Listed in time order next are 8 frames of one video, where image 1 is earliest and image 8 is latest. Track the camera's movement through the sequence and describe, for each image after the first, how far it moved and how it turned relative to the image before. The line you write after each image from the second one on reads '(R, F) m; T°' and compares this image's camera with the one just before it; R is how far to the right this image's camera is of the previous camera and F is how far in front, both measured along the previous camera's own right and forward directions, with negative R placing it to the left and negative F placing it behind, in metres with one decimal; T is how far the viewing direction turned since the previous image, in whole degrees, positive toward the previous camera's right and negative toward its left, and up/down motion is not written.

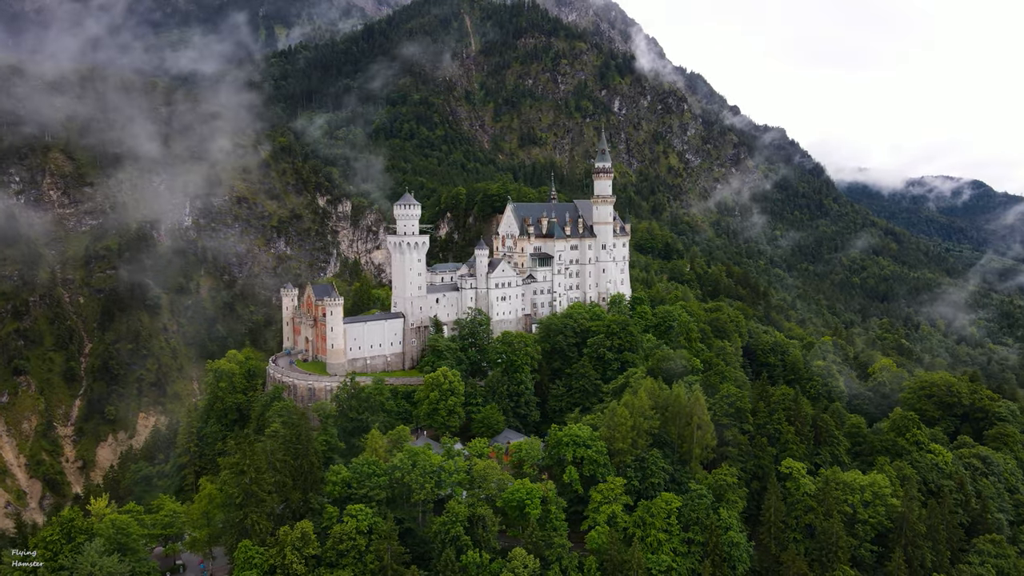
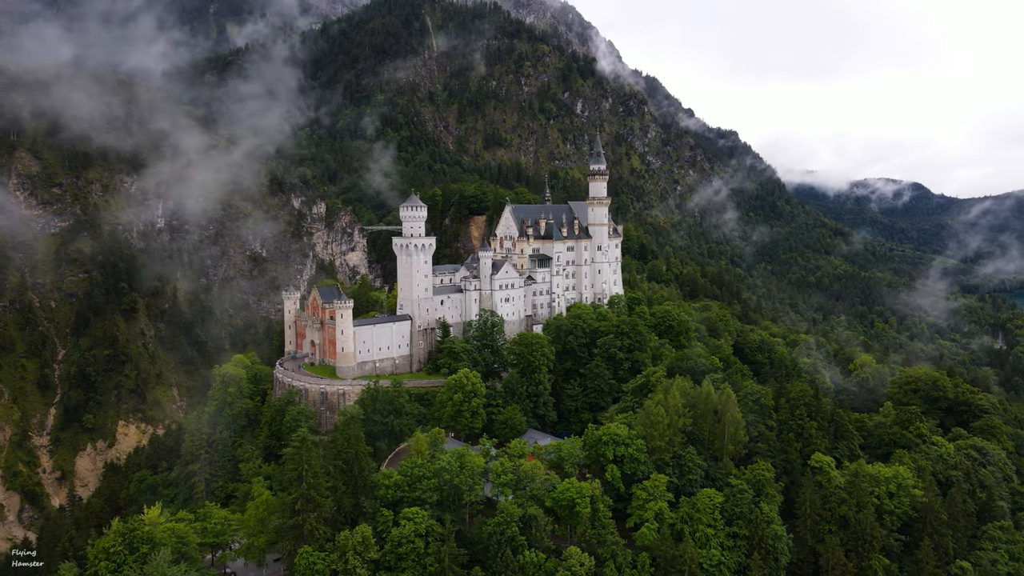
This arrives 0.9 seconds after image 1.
(-4.1, -0.1) m; +3°
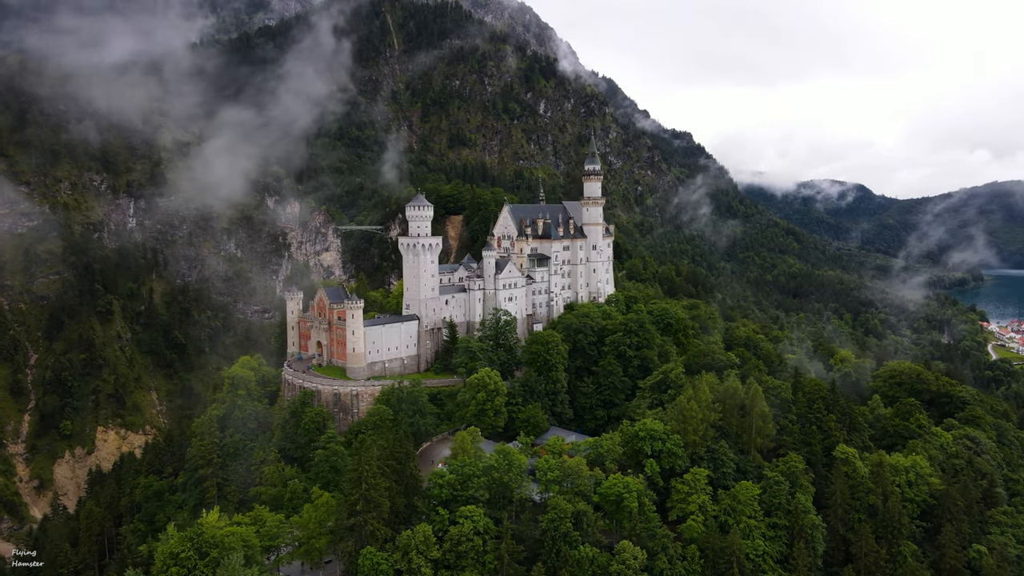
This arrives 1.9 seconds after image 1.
(-4.2, -0.1) m; +3°
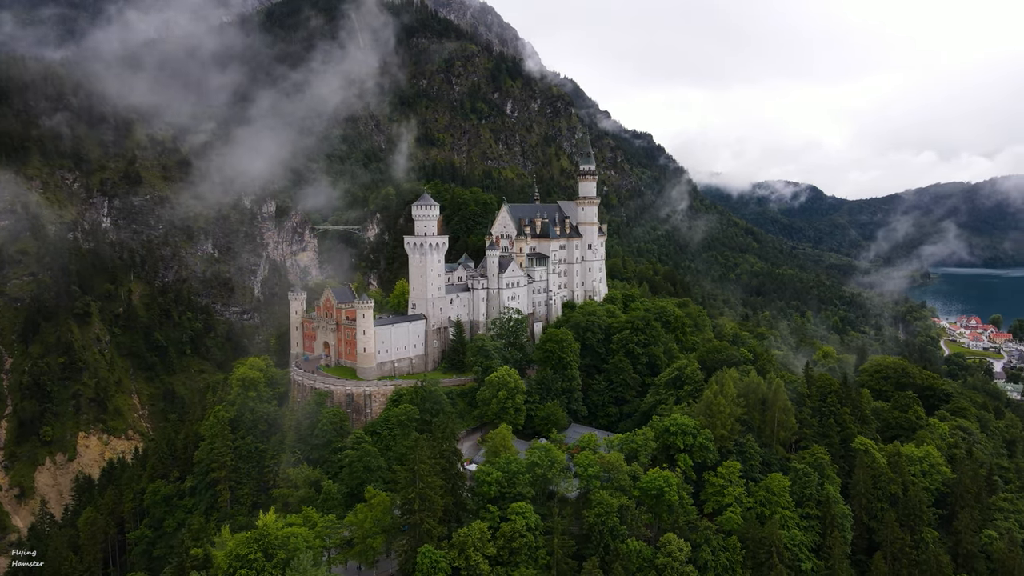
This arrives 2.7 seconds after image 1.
(-3.7, -0.1) m; +3°
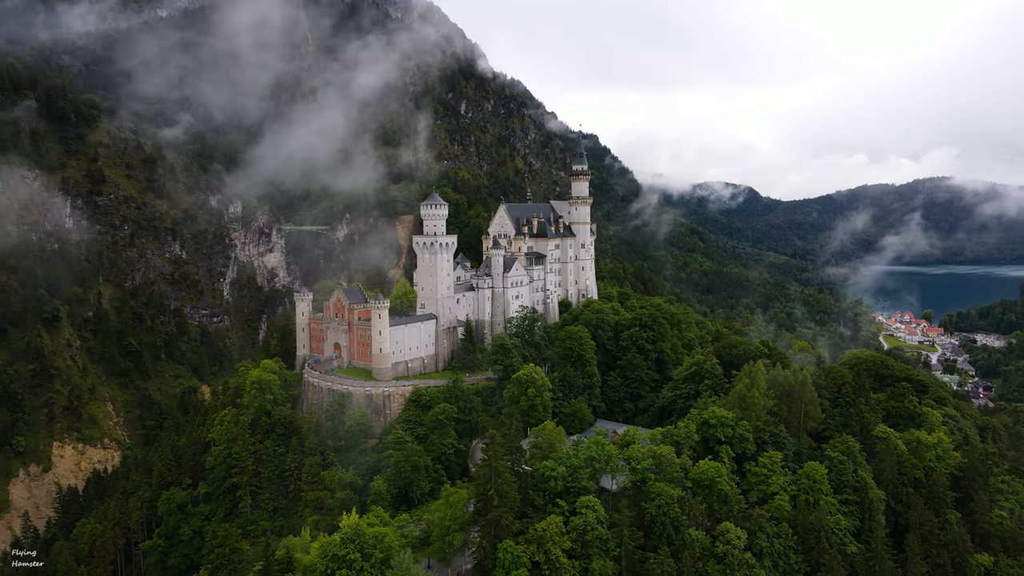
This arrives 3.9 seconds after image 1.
(-5.2, -0.2) m; +4°
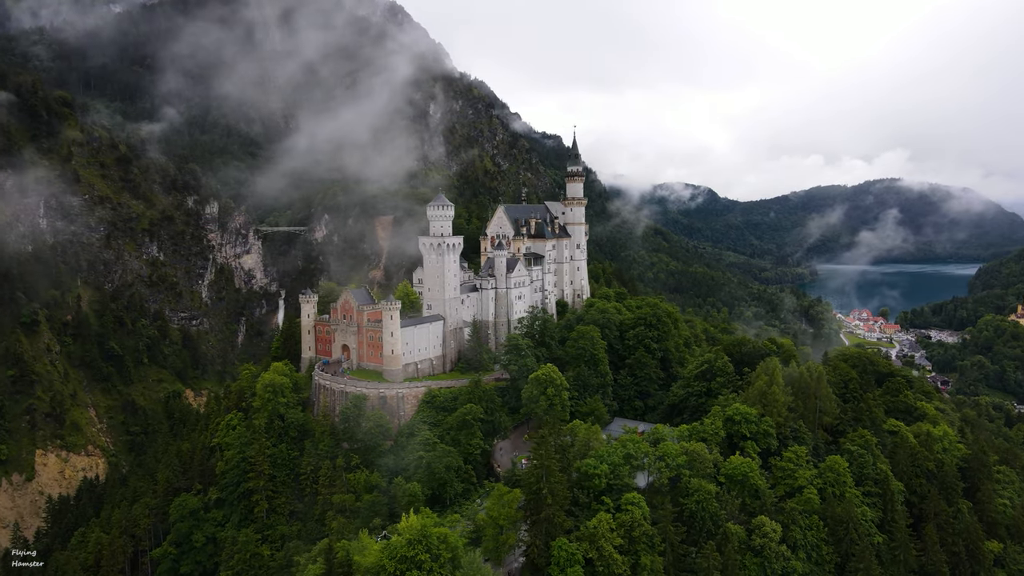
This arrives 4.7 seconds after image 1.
(-3.5, -0.2) m; +3°
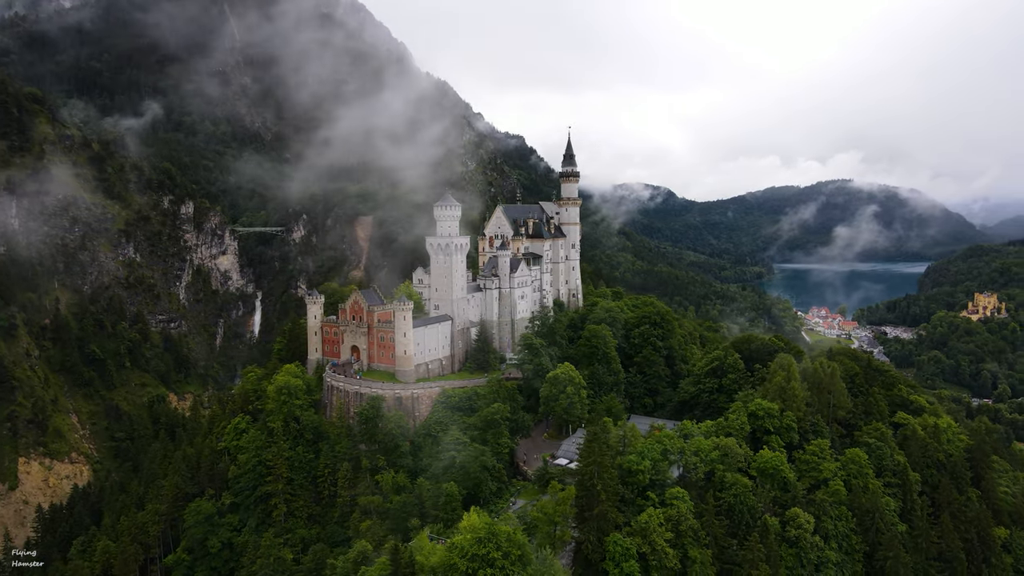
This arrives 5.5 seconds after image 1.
(-3.7, -0.2) m; +3°
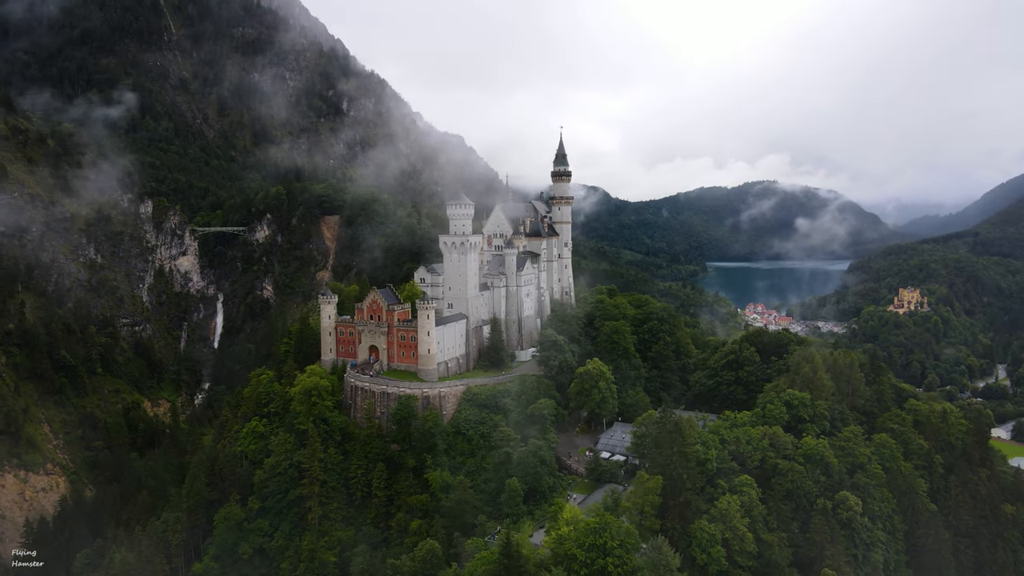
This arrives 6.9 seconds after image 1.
(-6.1, -0.3) m; +5°
